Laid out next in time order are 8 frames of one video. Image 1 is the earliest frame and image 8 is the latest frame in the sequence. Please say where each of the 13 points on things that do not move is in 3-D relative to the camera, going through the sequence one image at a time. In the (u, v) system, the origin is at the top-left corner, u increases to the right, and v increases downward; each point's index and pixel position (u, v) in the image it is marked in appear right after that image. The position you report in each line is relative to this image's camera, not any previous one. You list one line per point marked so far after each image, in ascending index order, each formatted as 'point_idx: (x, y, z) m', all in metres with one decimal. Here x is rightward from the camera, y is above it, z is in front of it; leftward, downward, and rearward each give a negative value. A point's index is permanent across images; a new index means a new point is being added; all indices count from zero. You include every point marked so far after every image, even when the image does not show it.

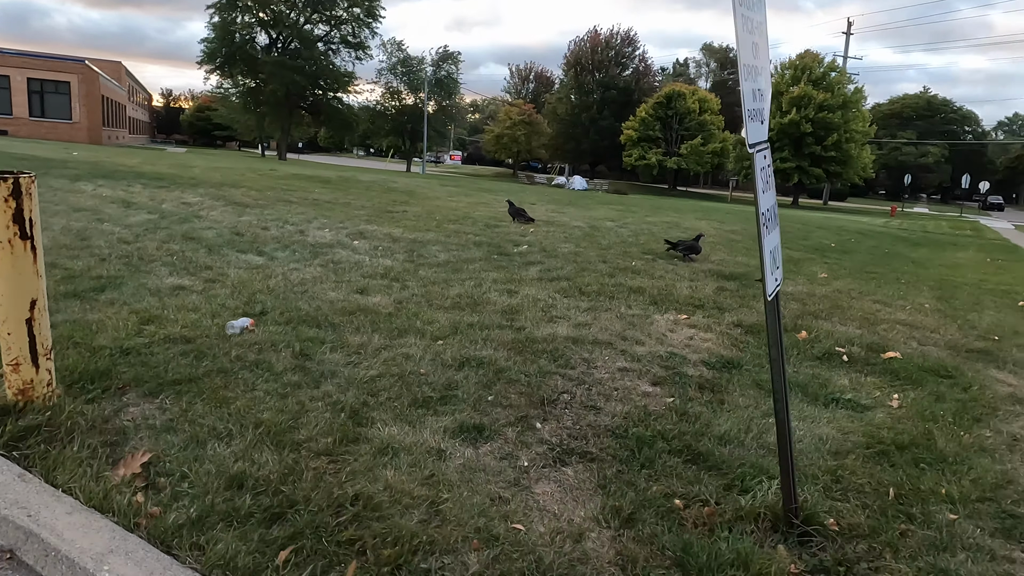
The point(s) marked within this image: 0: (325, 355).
0: (-1.1, -0.4, +3.7) m
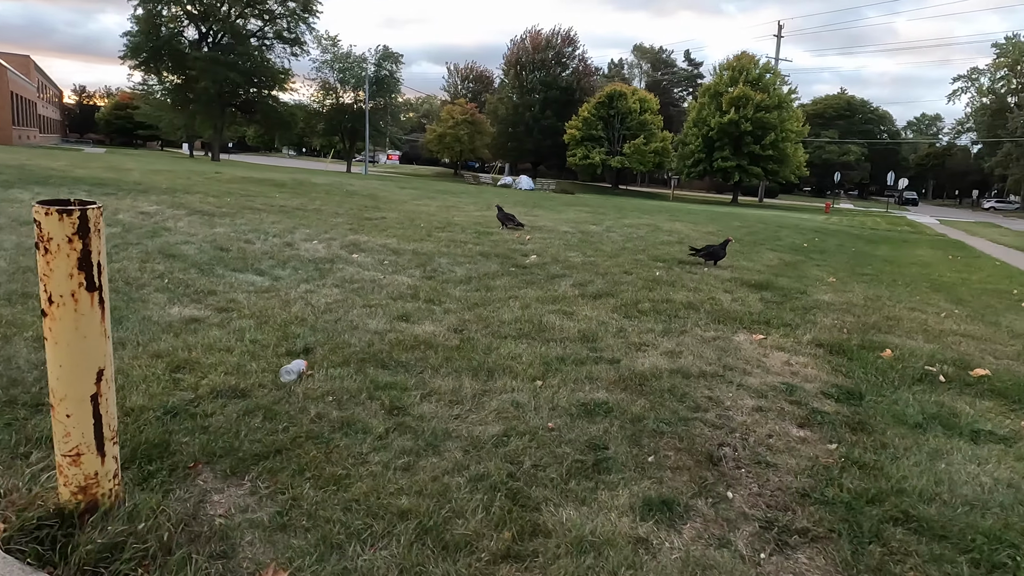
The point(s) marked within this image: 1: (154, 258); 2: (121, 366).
0: (-0.4, -0.6, +3.1) m
1: (-3.6, +0.3, +6.7) m
2: (-2.1, -0.4, +3.6) m
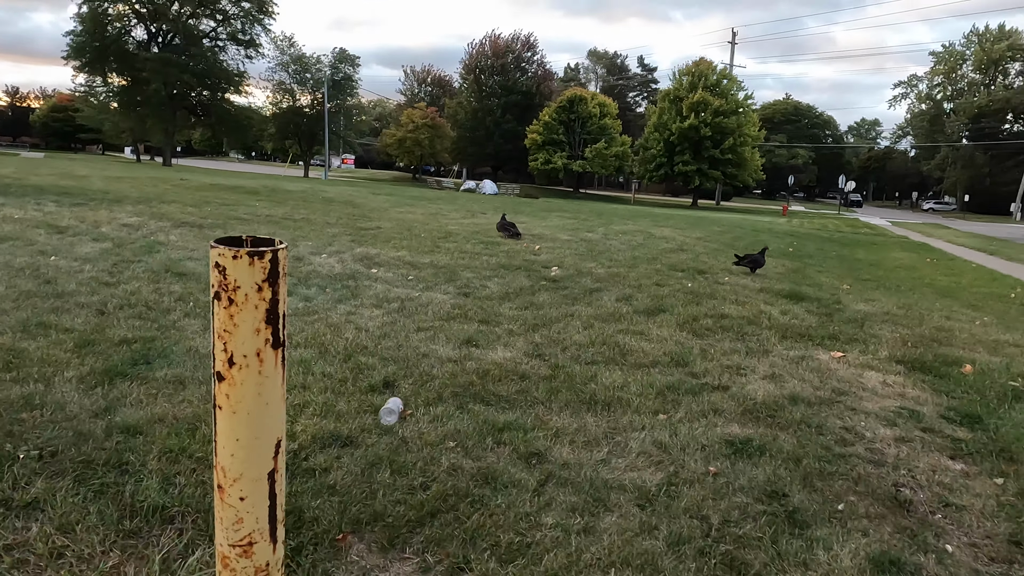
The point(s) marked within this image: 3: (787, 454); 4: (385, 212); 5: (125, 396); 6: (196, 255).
0: (+0.2, -0.7, +2.8) m
1: (-3.3, +0.1, +6.1) m
2: (-1.5, -0.6, +3.1) m
3: (+1.2, -0.7, +2.9) m
4: (-2.9, +1.8, +15.2) m
5: (-1.9, -0.5, +3.3) m
6: (-3.6, +0.4, +7.4) m
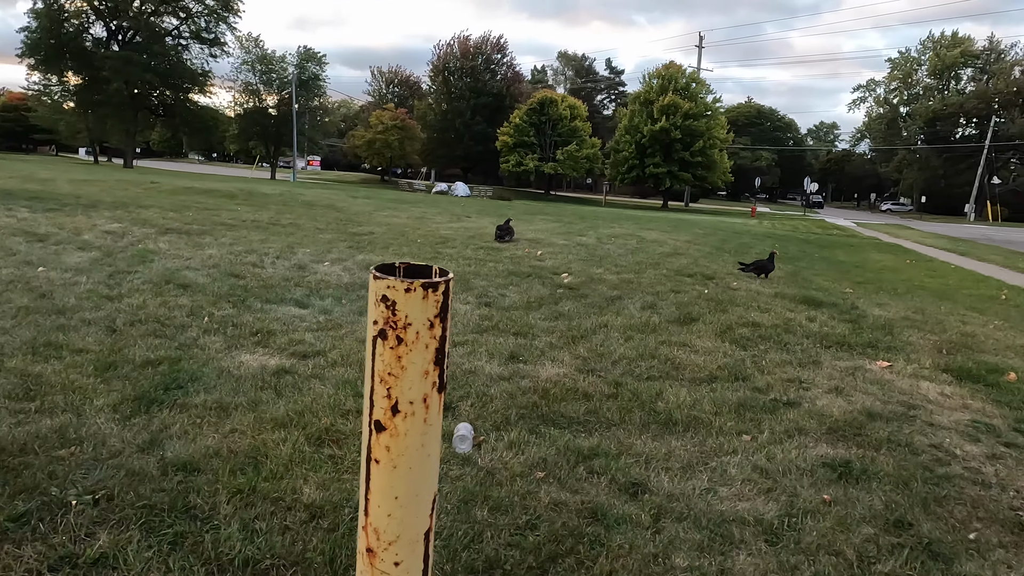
0: (+0.6, -0.8, +2.6) m
1: (-3.0, 0.0, +5.8) m
2: (-1.1, -0.7, +2.9) m
3: (+1.6, -0.8, +2.7) m
4: (-3.2, +1.6, +14.8) m
5: (-1.6, -0.6, +3.0) m
6: (-3.4, +0.3, +7.0) m
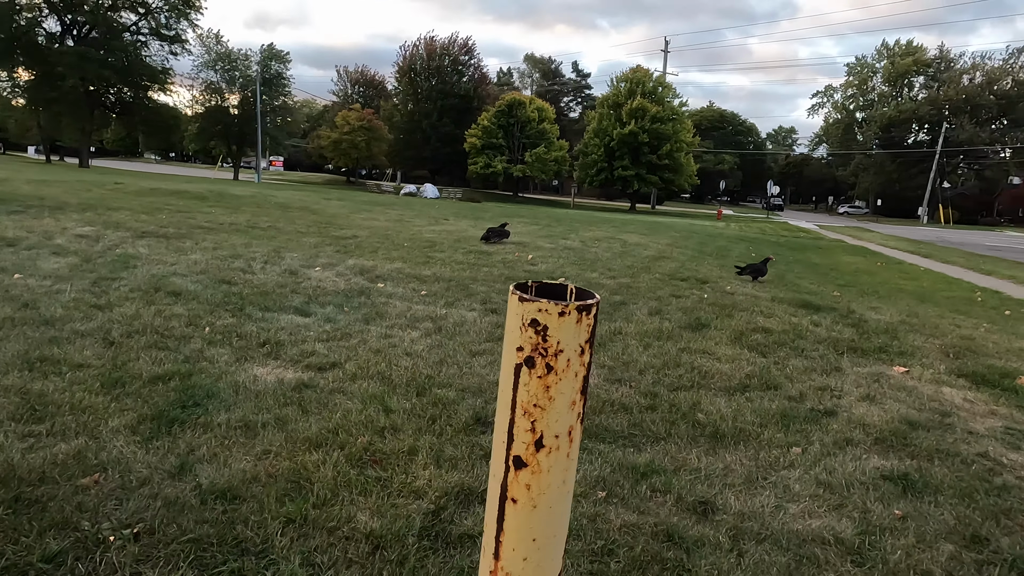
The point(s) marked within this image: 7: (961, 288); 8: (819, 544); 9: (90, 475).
0: (+0.8, -0.8, +2.6) m
1: (-3.0, -0.1, +5.5) m
2: (-0.9, -0.7, +2.7) m
3: (+1.8, -0.8, +2.7) m
4: (-3.6, +1.5, +14.5) m
5: (-1.4, -0.7, +2.8) m
6: (-3.4, +0.2, +6.7) m
7: (+8.2, 0.0, +12.0) m
8: (+1.1, -0.9, +2.3) m
9: (-1.6, -0.7, +2.5) m
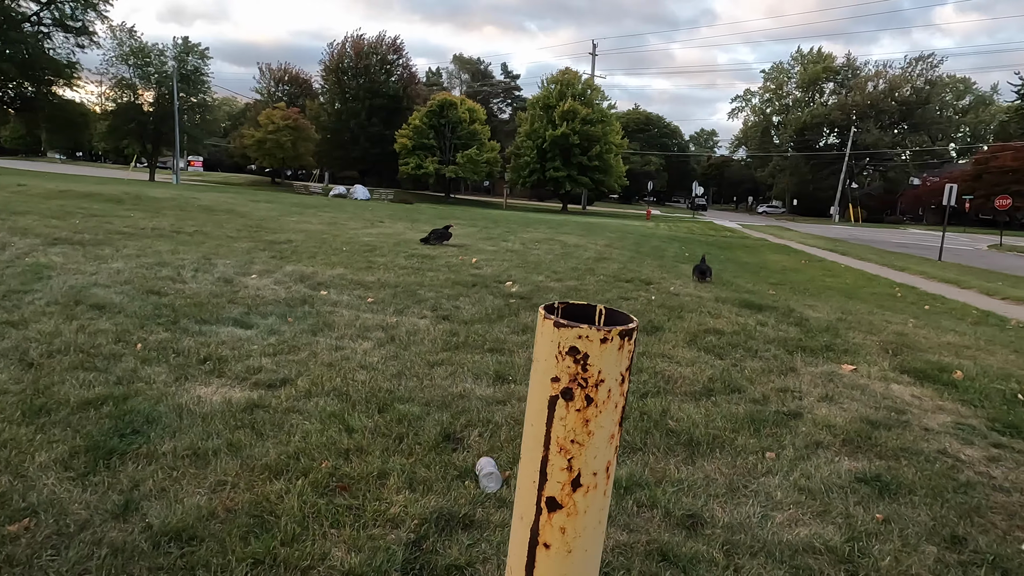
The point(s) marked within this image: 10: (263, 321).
0: (+0.8, -0.9, +2.5) m
1: (-3.3, -0.2, +5.1) m
2: (-1.0, -0.8, +2.5) m
3: (+1.7, -0.8, +2.7) m
4: (-4.9, +1.4, +14.0) m
5: (-1.4, -0.8, +2.5) m
6: (-3.9, +0.1, +6.2) m
7: (+7.1, +0.1, +12.7) m
8: (+1.0, -0.9, +2.3) m
9: (-1.7, -0.8, +2.2) m
10: (-2.0, -0.3, +5.2) m
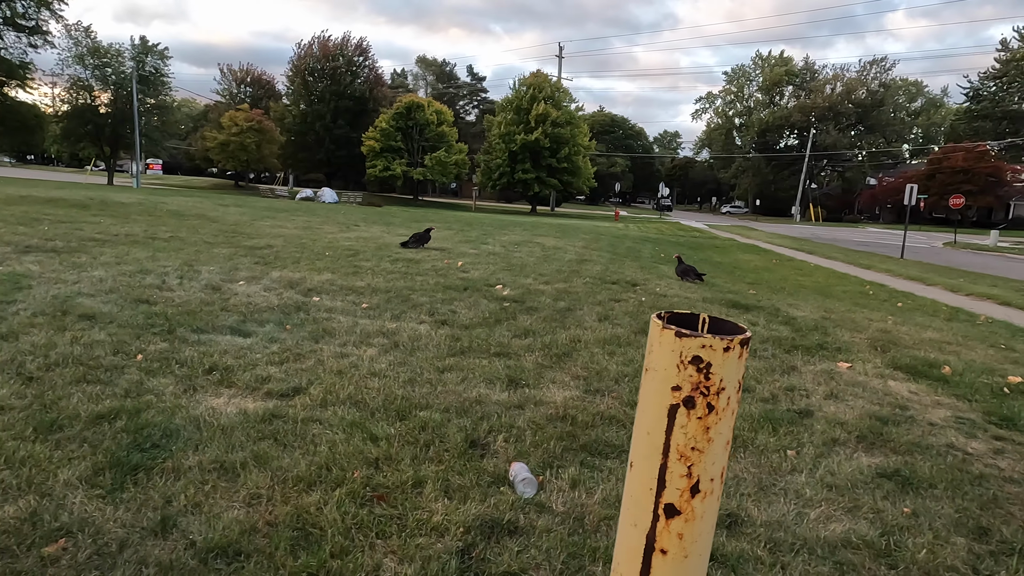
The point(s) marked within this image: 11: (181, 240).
0: (+0.9, -0.9, +2.6) m
1: (-3.3, -0.2, +4.9) m
2: (-0.8, -0.8, +2.4) m
3: (+1.9, -0.8, +2.8) m
4: (-5.4, +1.3, +13.7) m
5: (-1.3, -0.8, +2.5) m
6: (-3.9, 0.0, +6.1) m
7: (+6.7, +0.1, +13.0) m
8: (+1.2, -0.9, +2.3) m
9: (-1.5, -0.8, +2.2) m
10: (-2.0, -0.3, +5.2) m
11: (-5.1, +0.7, +10.1) m
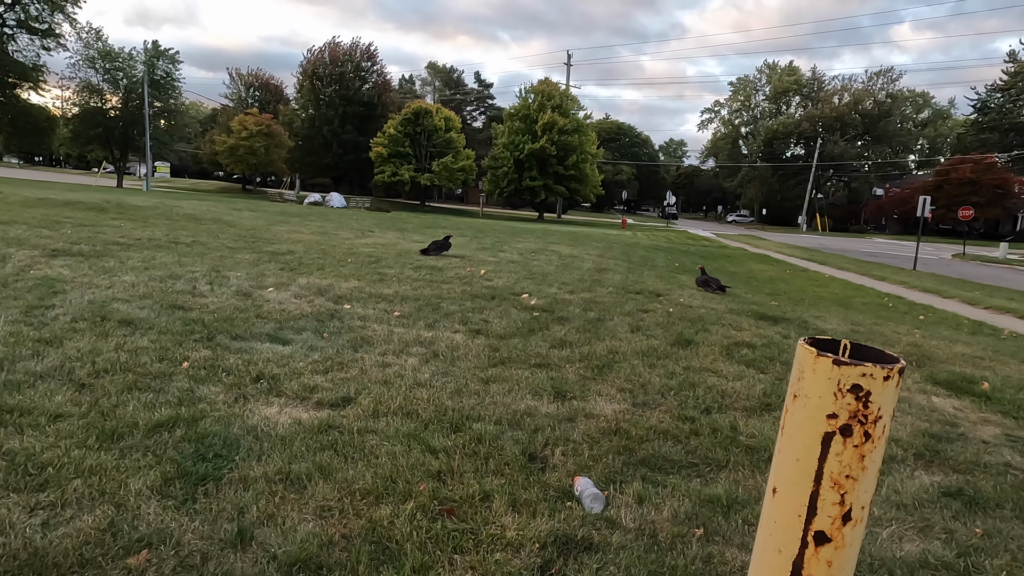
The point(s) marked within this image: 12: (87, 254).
0: (+1.2, -0.9, +2.6) m
1: (-3.0, -0.3, +4.9) m
2: (-0.5, -0.9, +2.4) m
3: (+2.1, -0.9, +2.8) m
4: (-5.0, +1.2, +13.8) m
5: (-1.0, -0.8, +2.5) m
6: (-3.6, -0.1, +6.1) m
7: (+7.1, -0.1, +13.0) m
8: (+1.5, -1.0, +2.3) m
9: (-1.2, -0.9, +2.2) m
10: (-1.7, -0.4, +5.2) m
11: (-4.8, +0.7, +10.1) m
12: (-5.3, +0.4, +8.3) m
